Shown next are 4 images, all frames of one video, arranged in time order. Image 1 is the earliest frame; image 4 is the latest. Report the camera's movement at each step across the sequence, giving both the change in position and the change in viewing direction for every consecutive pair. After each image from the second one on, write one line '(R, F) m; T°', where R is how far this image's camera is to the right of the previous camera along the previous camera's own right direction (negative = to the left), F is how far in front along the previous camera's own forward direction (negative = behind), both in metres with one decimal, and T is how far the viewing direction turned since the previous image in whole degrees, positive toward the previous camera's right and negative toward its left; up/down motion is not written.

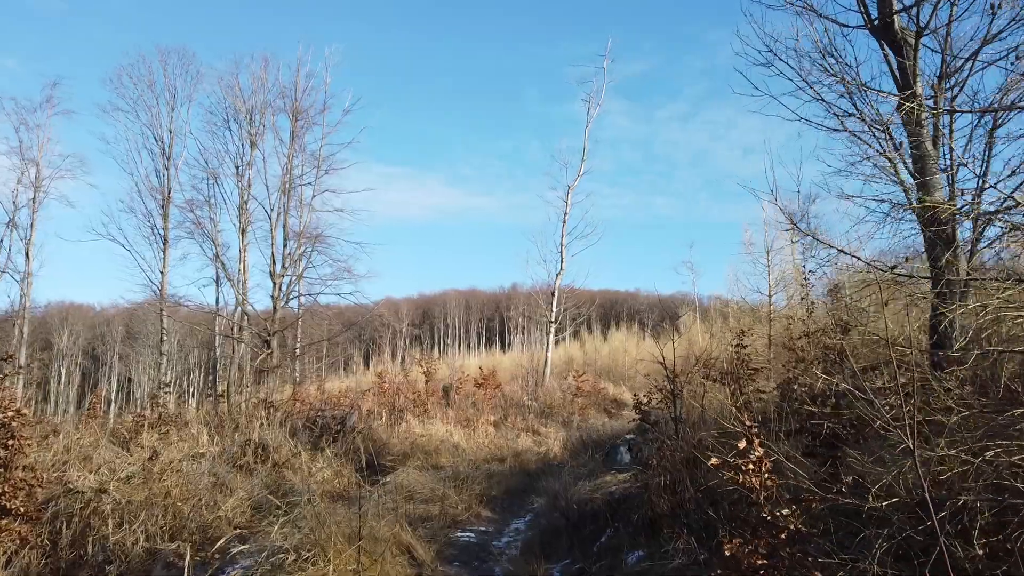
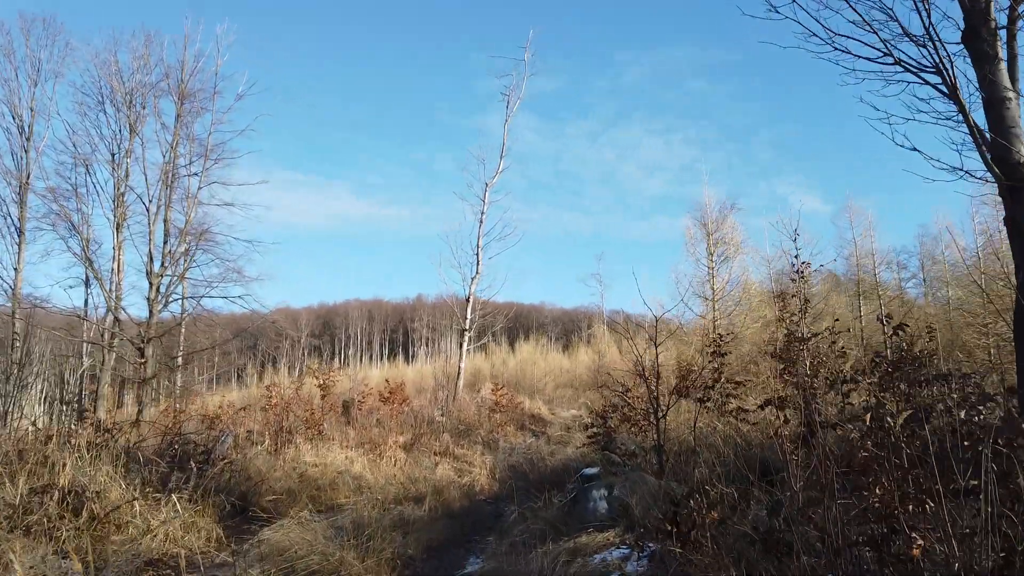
(-0.2, +1.9) m; +8°
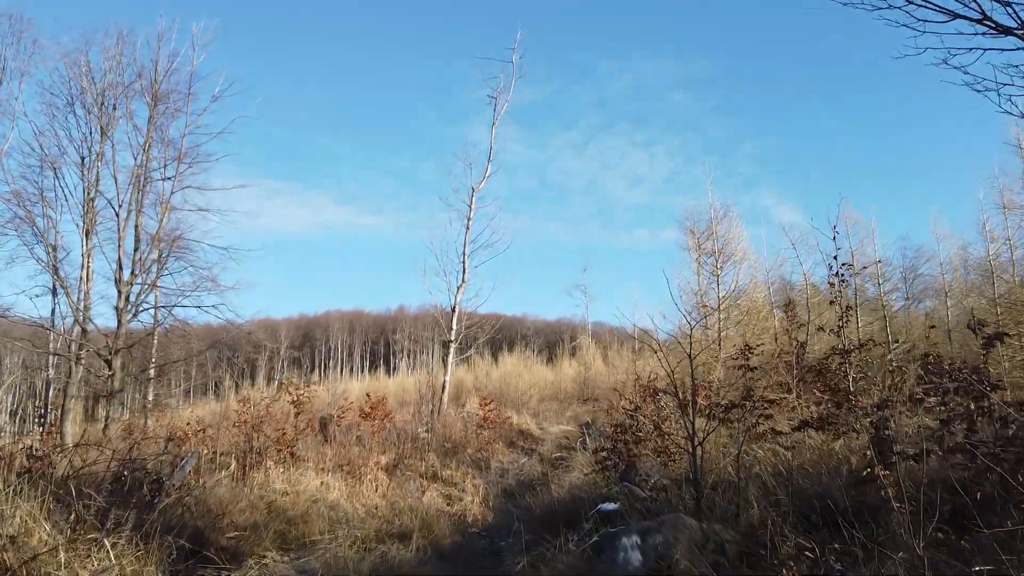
(-0.2, +0.9) m; +2°
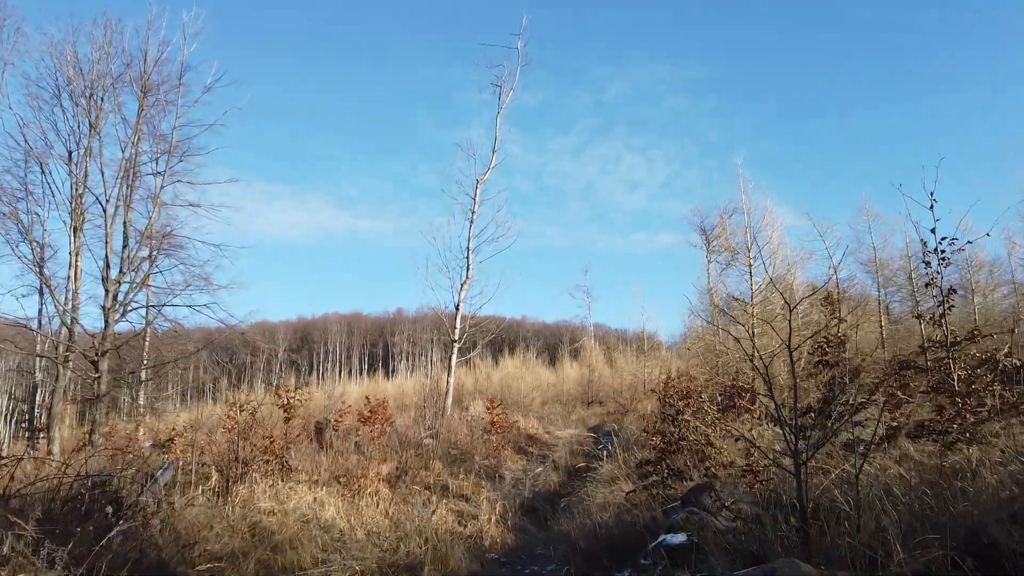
(-0.3, +1.1) m; 0°
